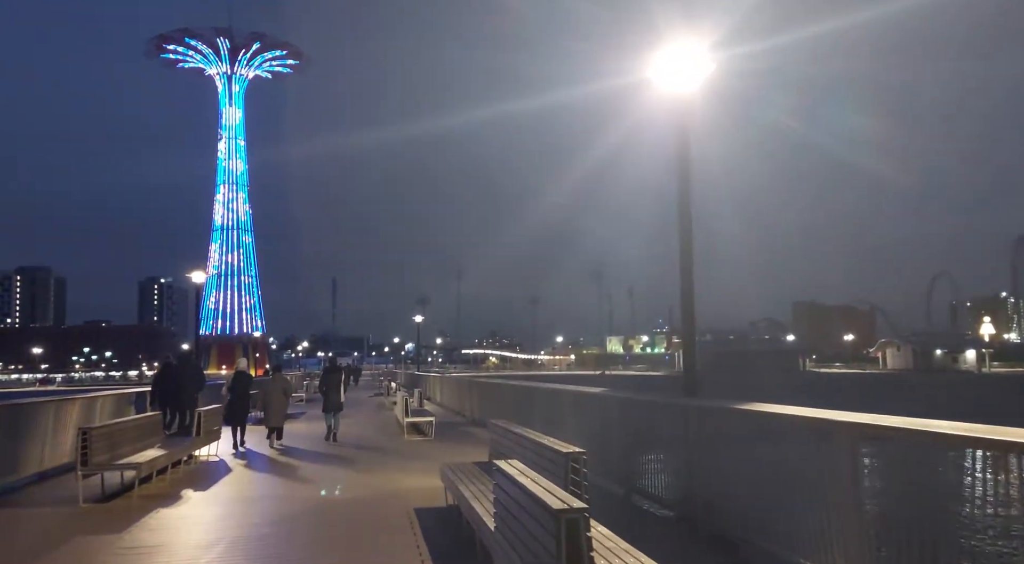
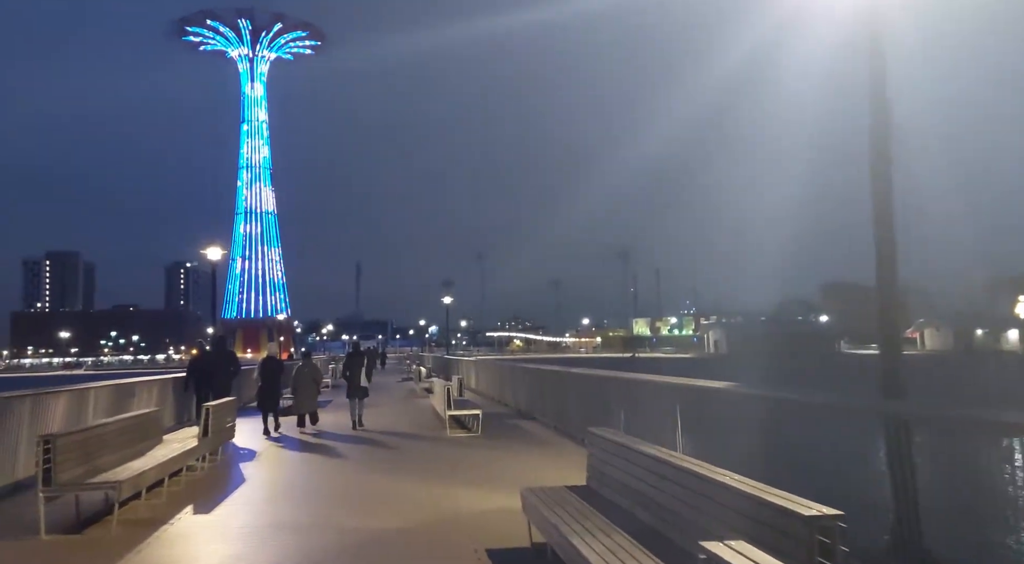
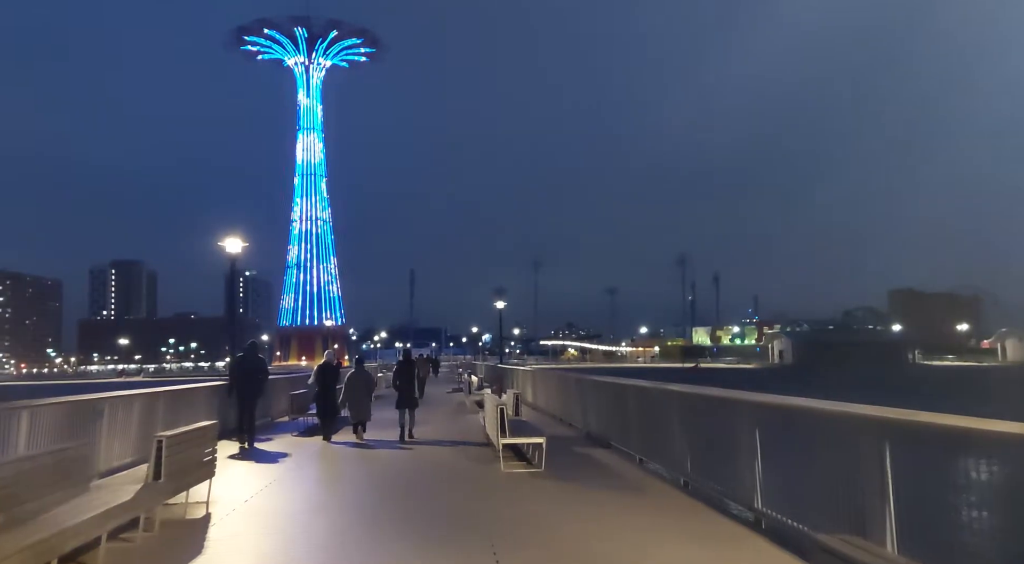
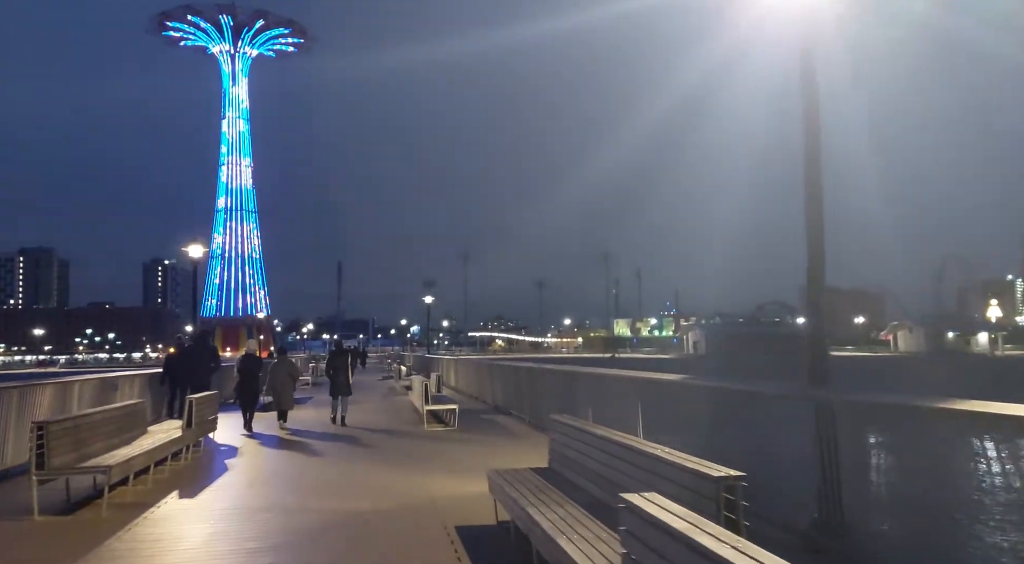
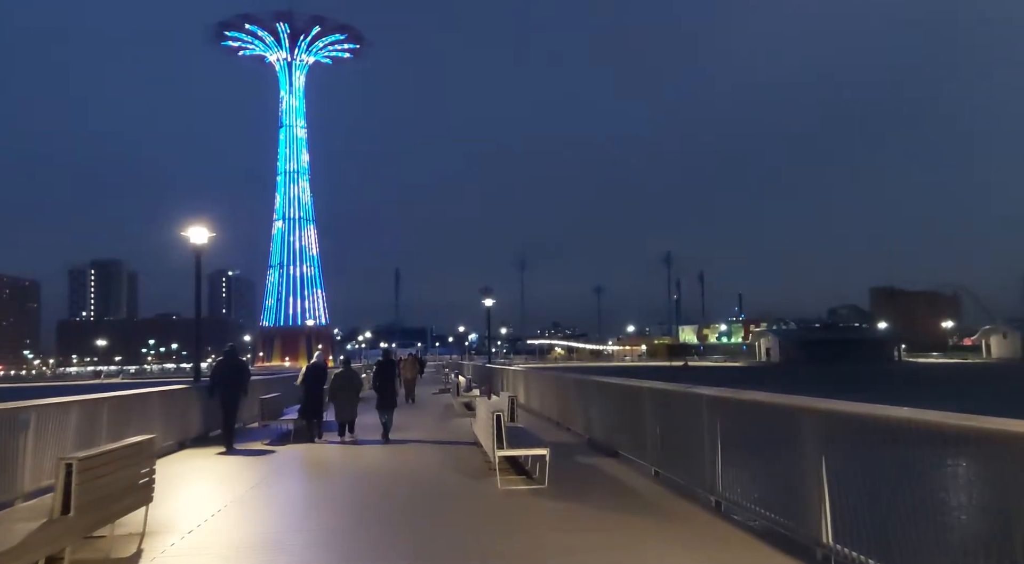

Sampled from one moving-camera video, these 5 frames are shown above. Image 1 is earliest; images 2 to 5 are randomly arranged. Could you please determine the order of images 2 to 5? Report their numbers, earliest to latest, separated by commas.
4, 2, 3, 5
